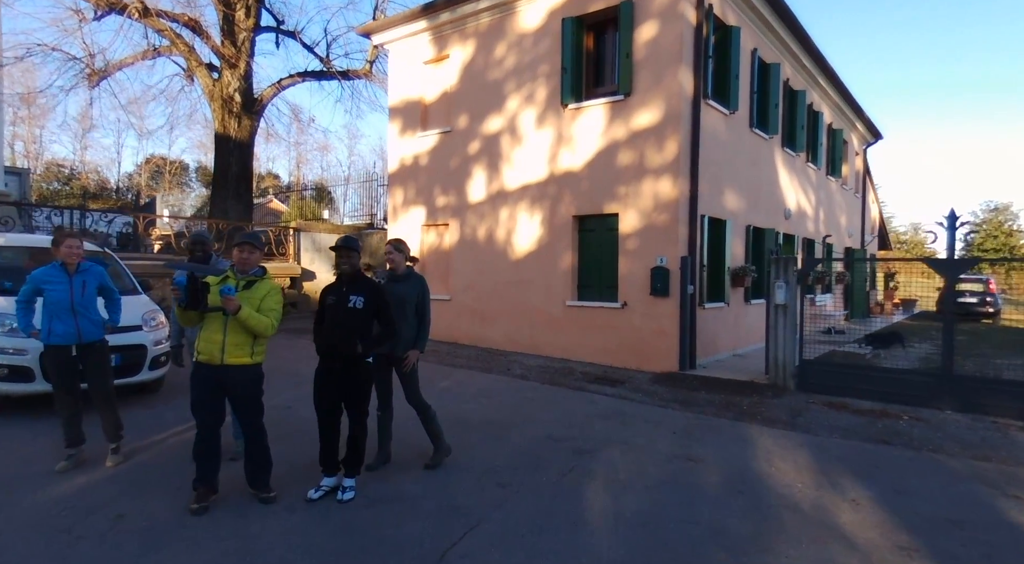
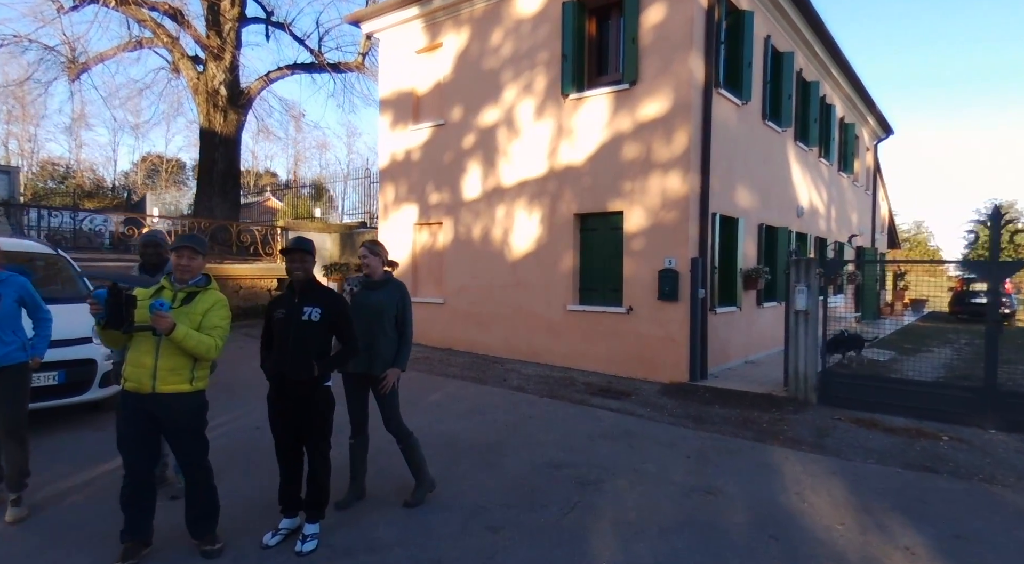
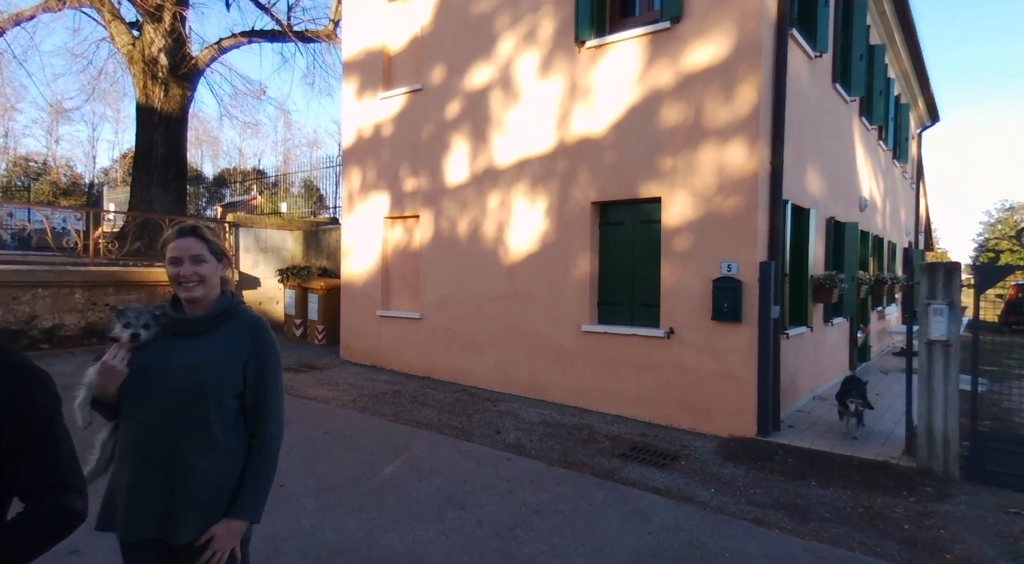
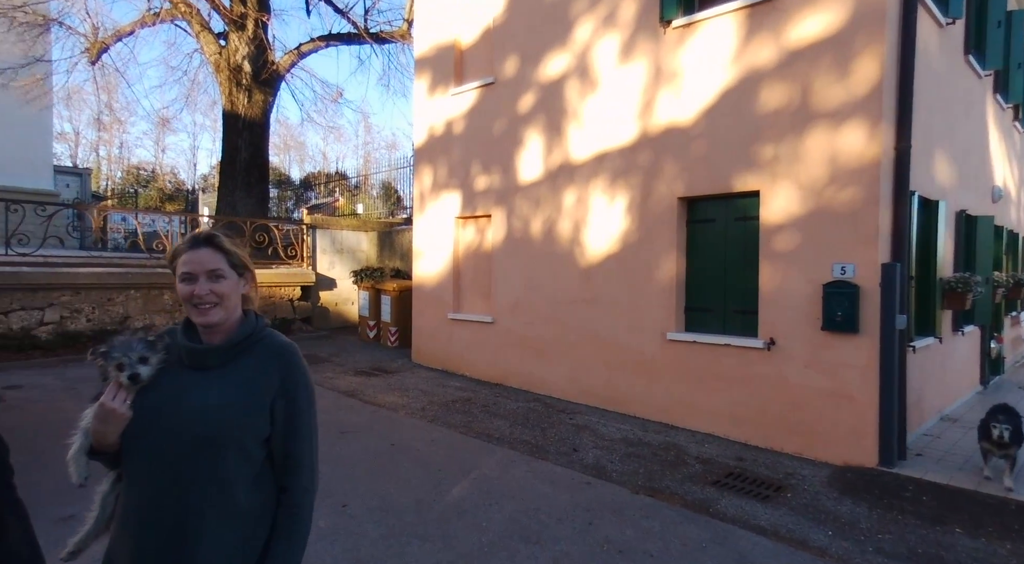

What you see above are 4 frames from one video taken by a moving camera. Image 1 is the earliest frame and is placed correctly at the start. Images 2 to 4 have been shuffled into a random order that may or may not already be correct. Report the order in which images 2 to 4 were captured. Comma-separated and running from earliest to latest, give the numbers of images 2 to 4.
2, 3, 4
